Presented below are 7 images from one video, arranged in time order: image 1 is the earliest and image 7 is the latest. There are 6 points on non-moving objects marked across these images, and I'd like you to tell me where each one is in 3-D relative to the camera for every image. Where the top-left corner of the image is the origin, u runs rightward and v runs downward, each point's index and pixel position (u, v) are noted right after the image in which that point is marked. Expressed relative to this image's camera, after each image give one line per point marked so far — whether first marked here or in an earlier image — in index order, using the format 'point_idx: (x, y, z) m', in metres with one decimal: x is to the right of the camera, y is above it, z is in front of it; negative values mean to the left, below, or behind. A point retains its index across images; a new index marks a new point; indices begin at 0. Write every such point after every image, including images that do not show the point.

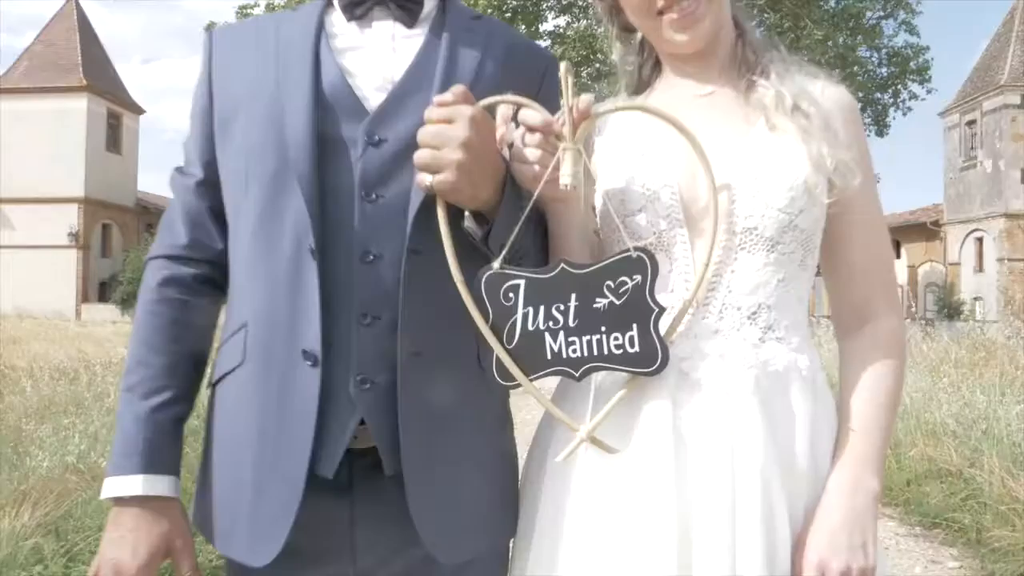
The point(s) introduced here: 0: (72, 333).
0: (-8.3, -0.8, +15.7) m
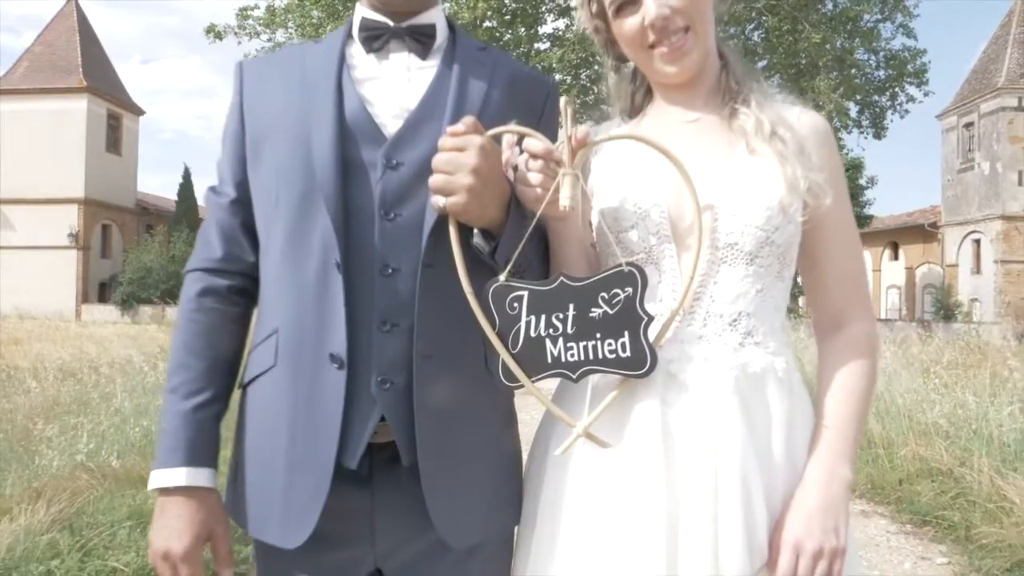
0: (-8.3, -0.9, +15.8) m
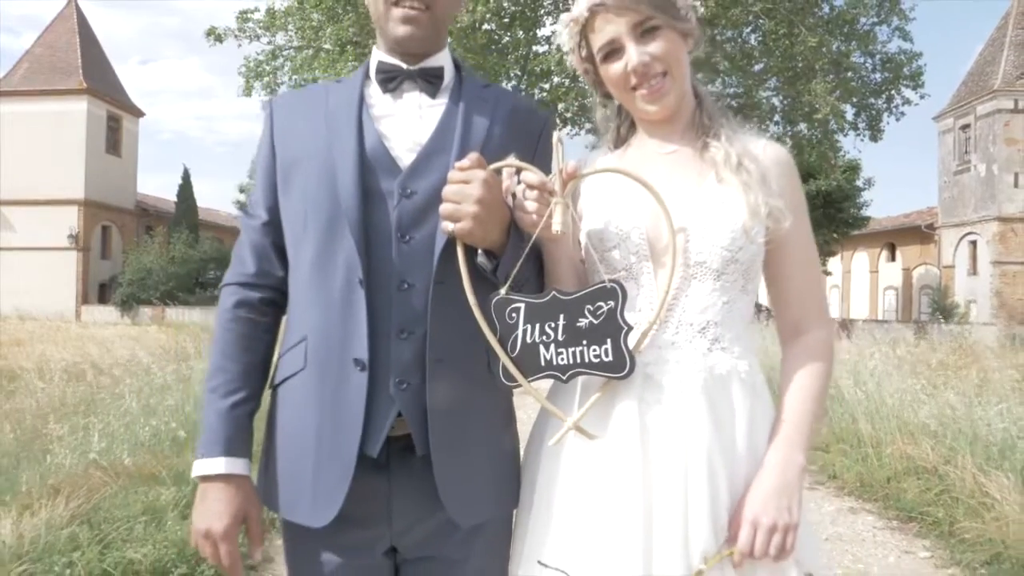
0: (-8.3, -0.9, +16.1) m
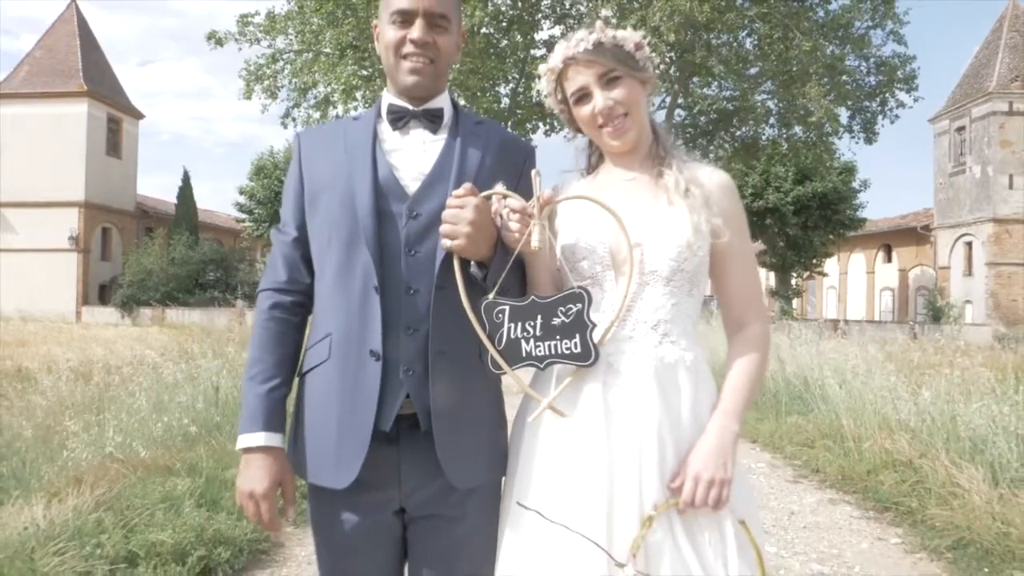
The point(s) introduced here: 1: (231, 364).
0: (-8.4, -0.9, +16.6) m
1: (-3.3, -0.9, +9.7) m
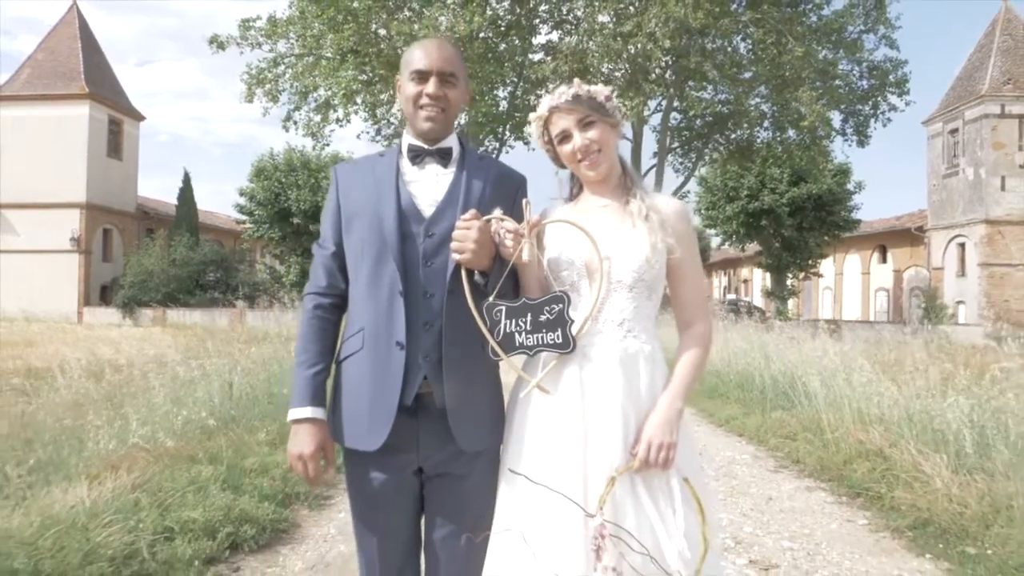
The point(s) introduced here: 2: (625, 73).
0: (-8.4, -1.0, +17.2) m
1: (-3.3, -0.9, +10.4) m
2: (+1.9, +3.6, +13.9) m
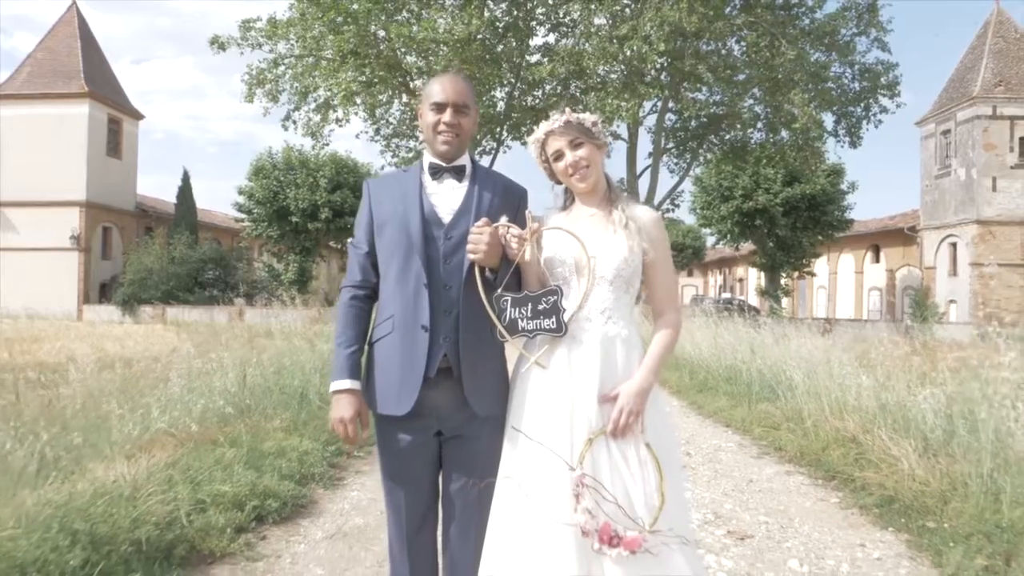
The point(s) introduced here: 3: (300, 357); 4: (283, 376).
0: (-8.4, -0.9, +17.9) m
1: (-3.3, -0.8, +11.1) m
2: (+1.9, +3.6, +14.6) m
3: (-2.8, -0.9, +11.1) m
4: (-2.6, -1.0, +9.9) m
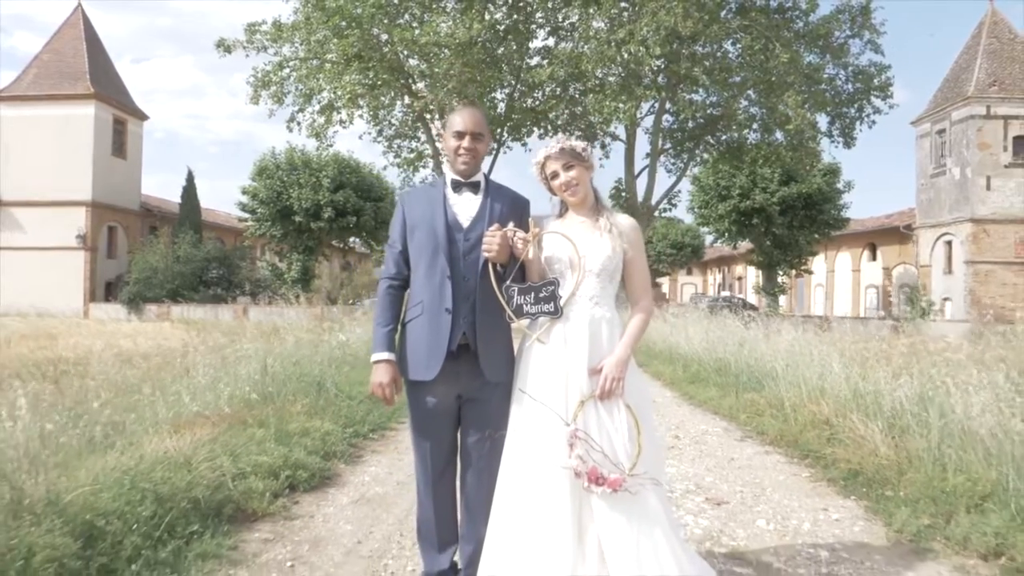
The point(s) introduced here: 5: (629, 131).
0: (-8.4, -0.8, +19.0) m
1: (-3.3, -0.8, +12.2) m
2: (+1.9, +3.7, +15.6) m
3: (-2.8, -0.9, +12.1) m
4: (-2.6, -1.0, +11.0) m
5: (+2.7, +3.5, +20.0) m
